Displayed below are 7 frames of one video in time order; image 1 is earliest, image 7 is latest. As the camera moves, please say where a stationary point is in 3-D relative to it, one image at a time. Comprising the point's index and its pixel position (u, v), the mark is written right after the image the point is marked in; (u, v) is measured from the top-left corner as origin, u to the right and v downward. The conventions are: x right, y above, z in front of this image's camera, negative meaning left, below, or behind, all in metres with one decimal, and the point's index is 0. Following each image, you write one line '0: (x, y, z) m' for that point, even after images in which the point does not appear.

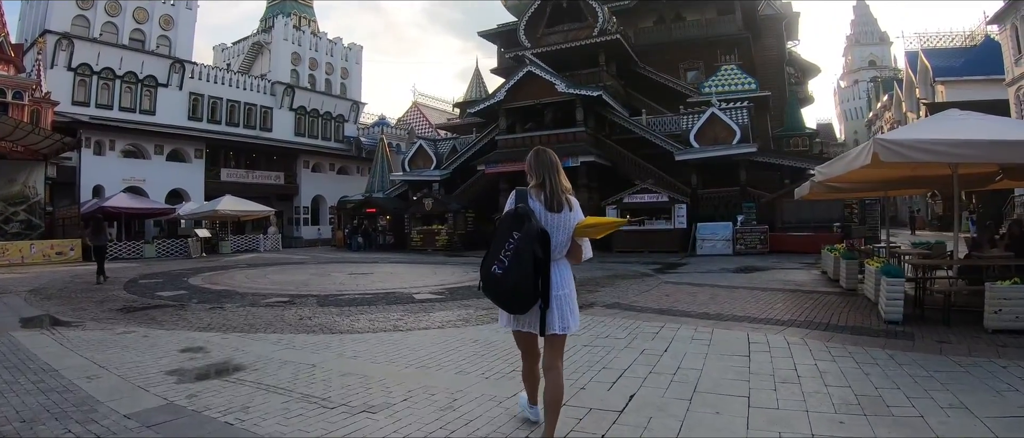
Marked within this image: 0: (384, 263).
0: (-4.6, -1.5, +19.0) m
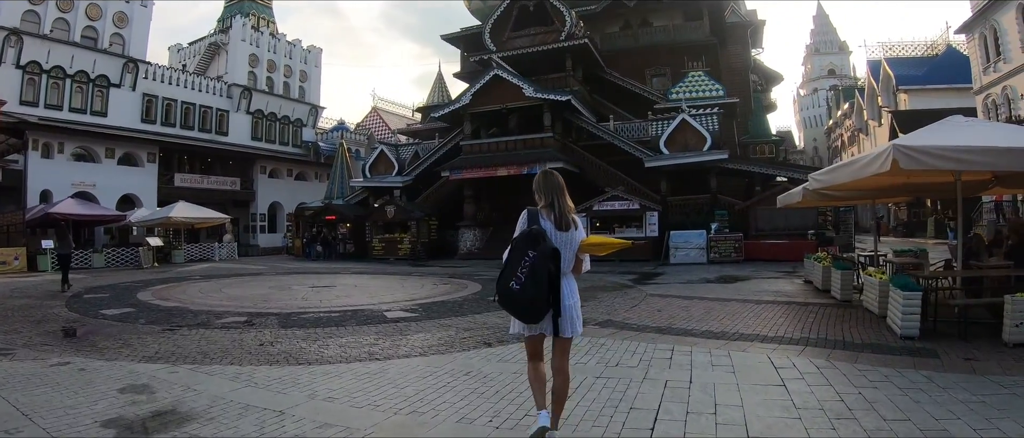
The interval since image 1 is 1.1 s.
0: (-5.5, -1.8, +18.0) m
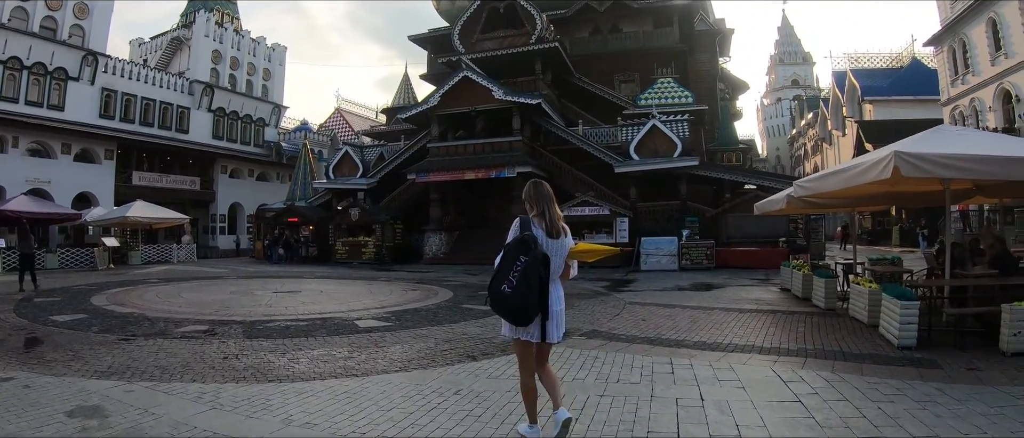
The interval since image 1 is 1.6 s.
0: (-6.3, -1.9, +17.3) m
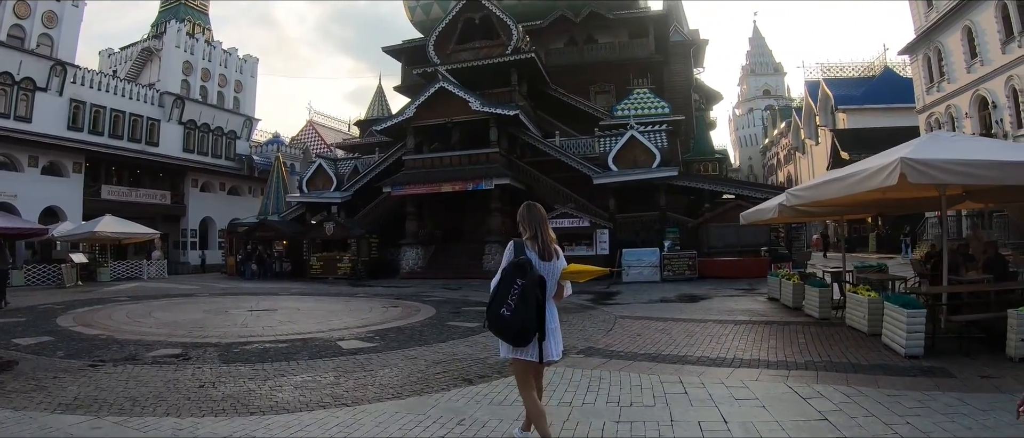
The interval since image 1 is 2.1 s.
0: (-6.9, -2.3, +16.7) m
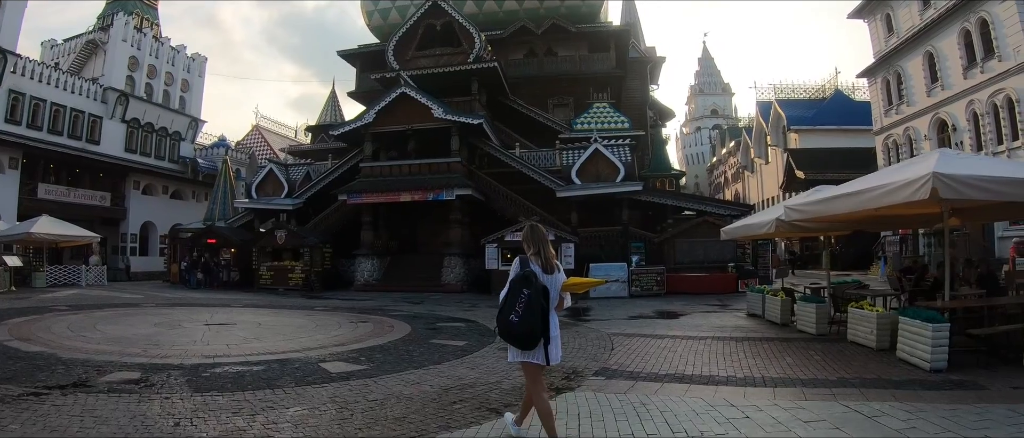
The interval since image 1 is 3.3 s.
0: (-7.7, -2.5, +15.4) m
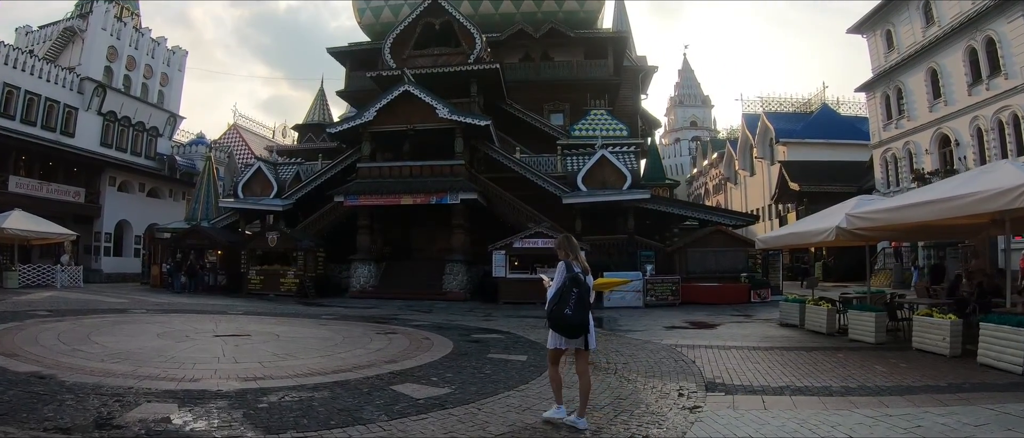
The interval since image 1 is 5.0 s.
0: (-7.1, -2.6, +14.2) m
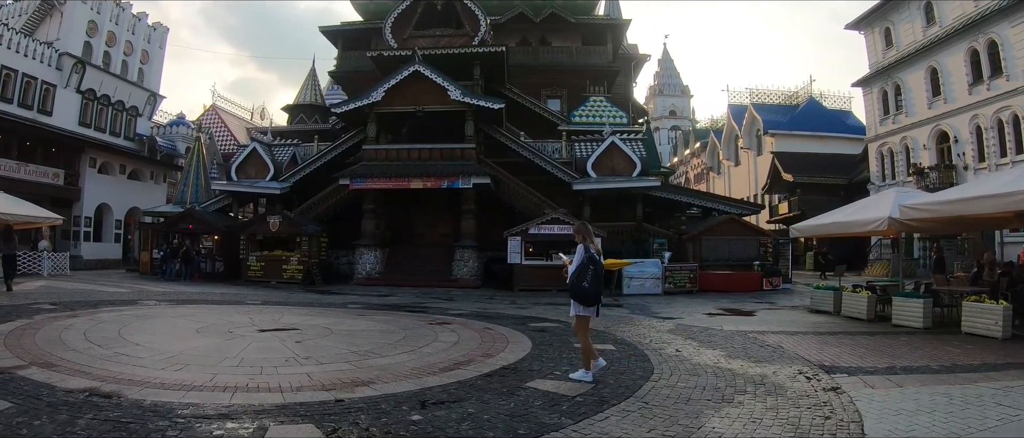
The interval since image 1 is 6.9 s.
0: (-6.2, -2.1, +13.5) m
